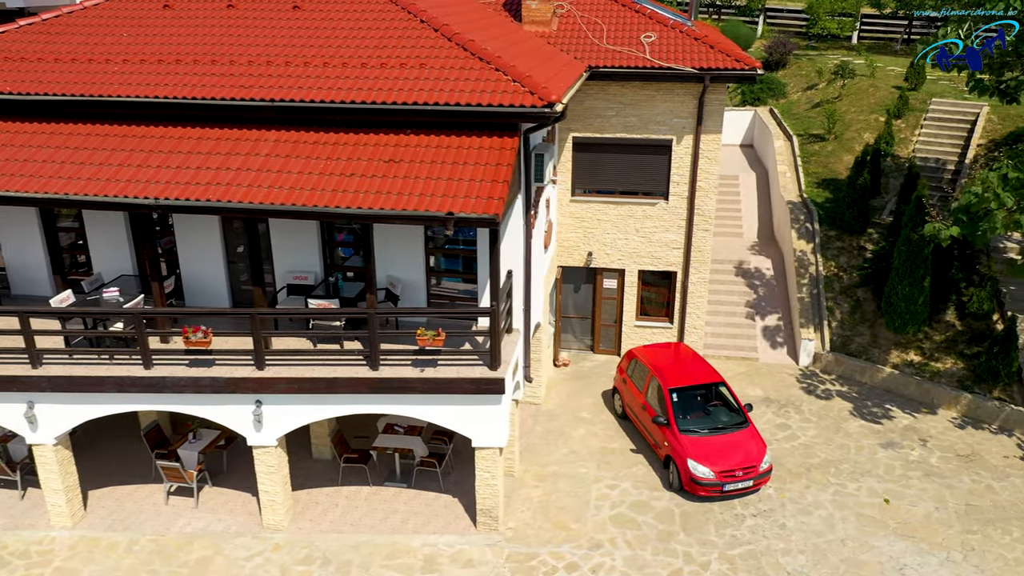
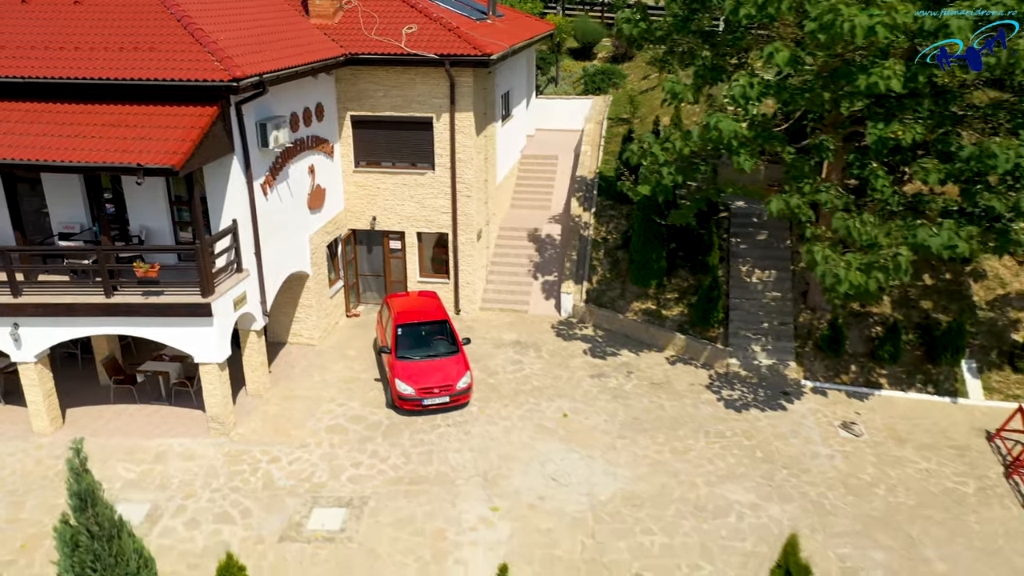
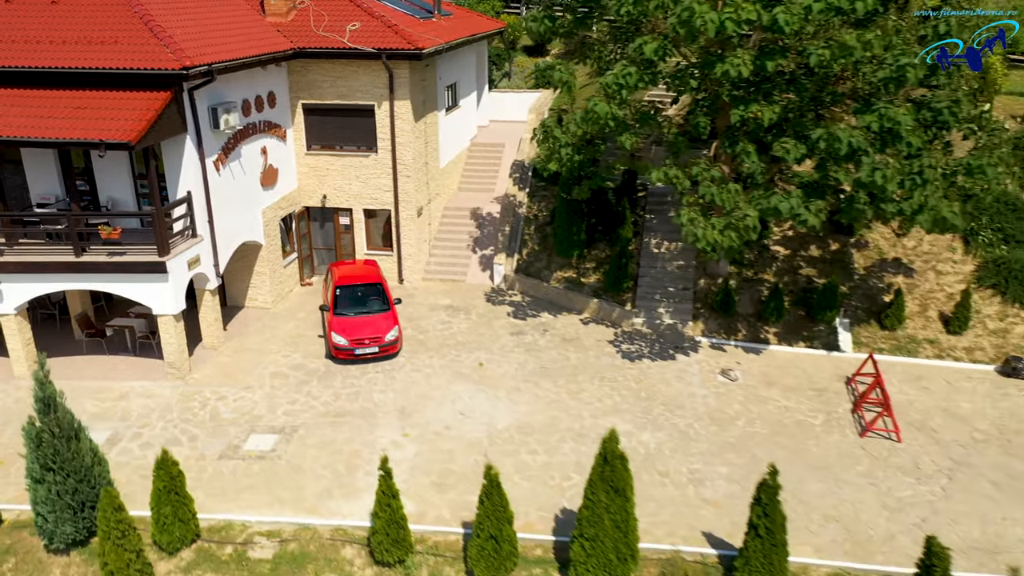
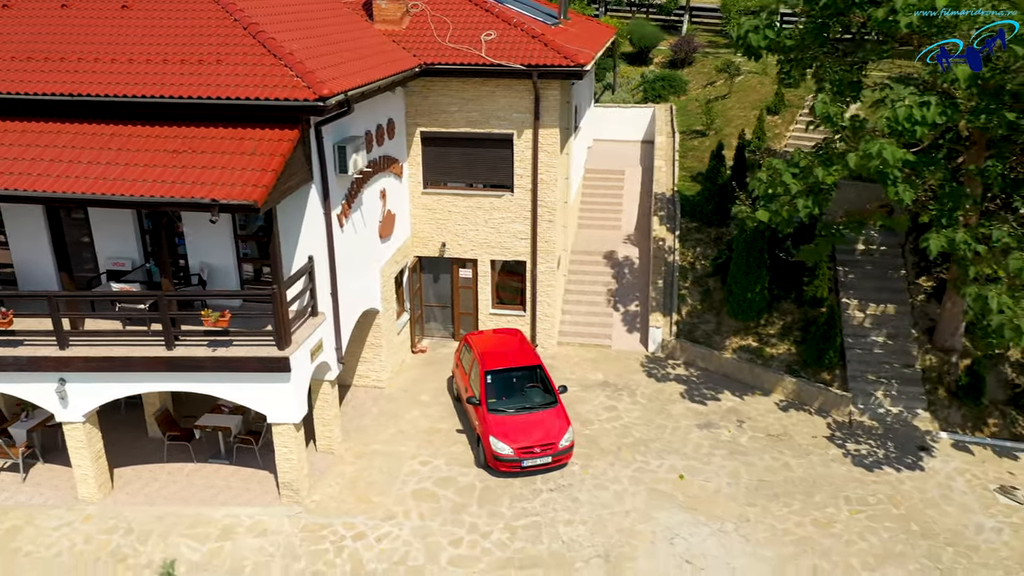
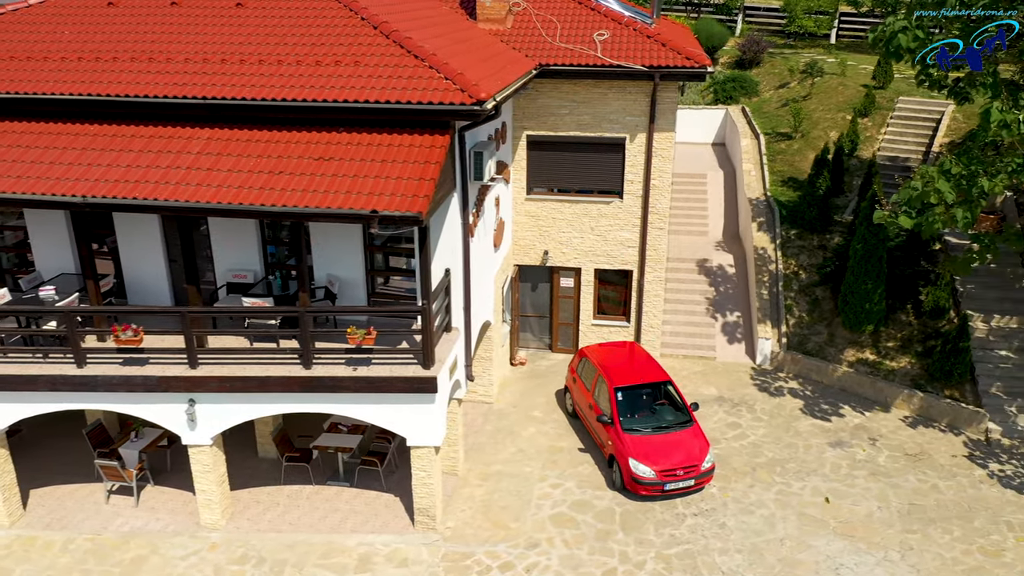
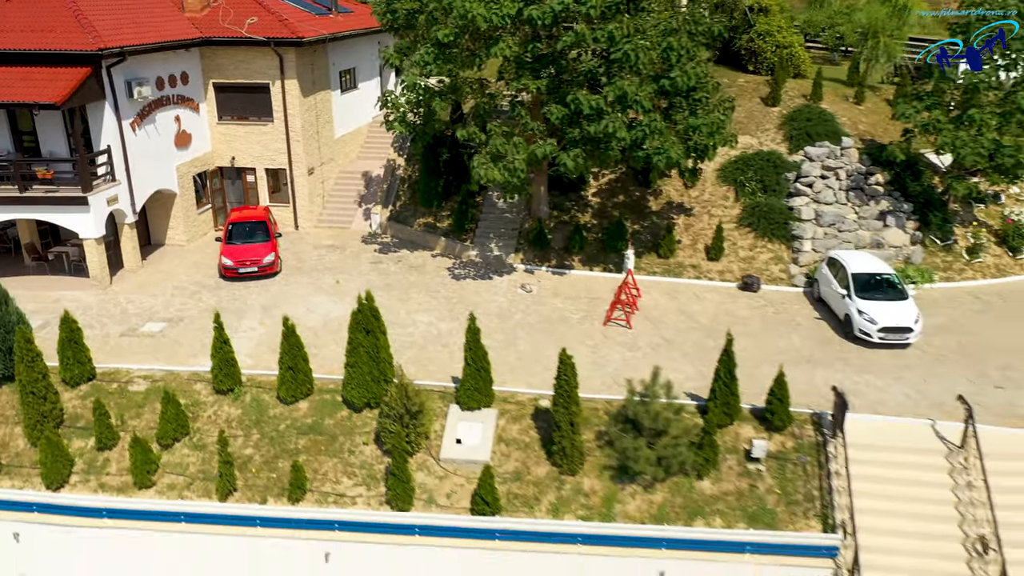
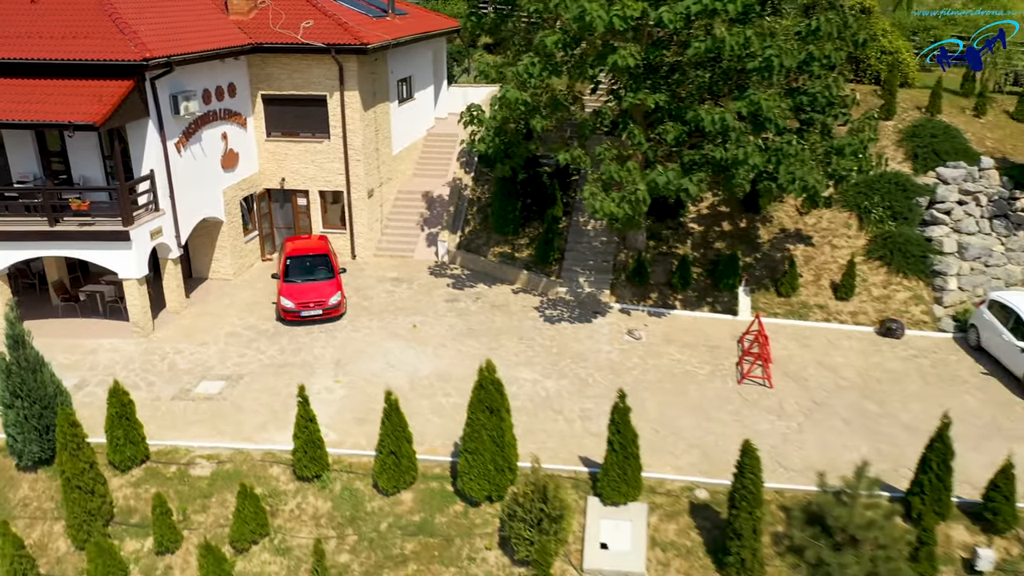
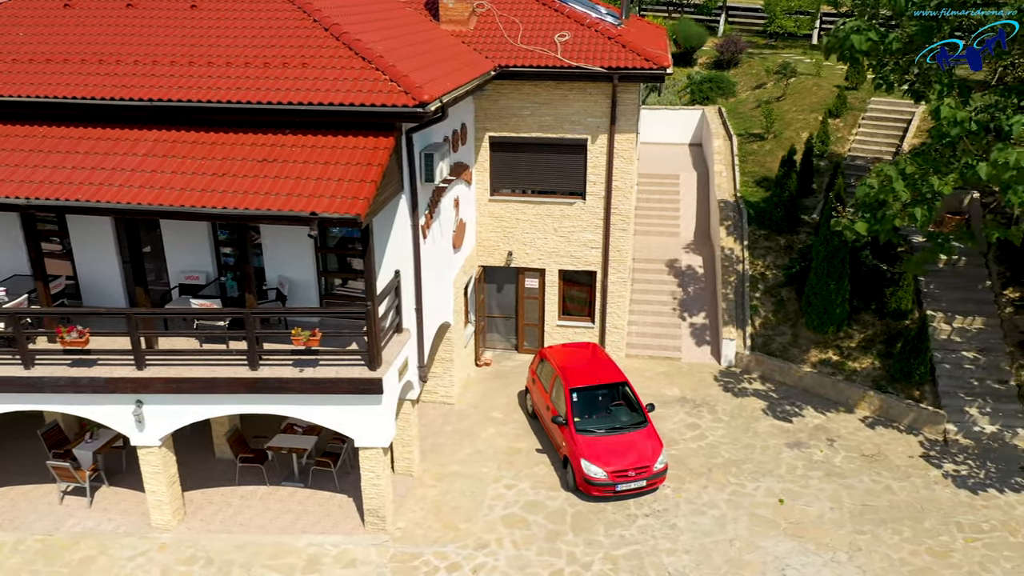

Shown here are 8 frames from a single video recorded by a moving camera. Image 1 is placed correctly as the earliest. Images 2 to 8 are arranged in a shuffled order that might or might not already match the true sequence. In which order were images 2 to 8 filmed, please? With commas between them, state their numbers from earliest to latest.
5, 8, 4, 2, 3, 7, 6
